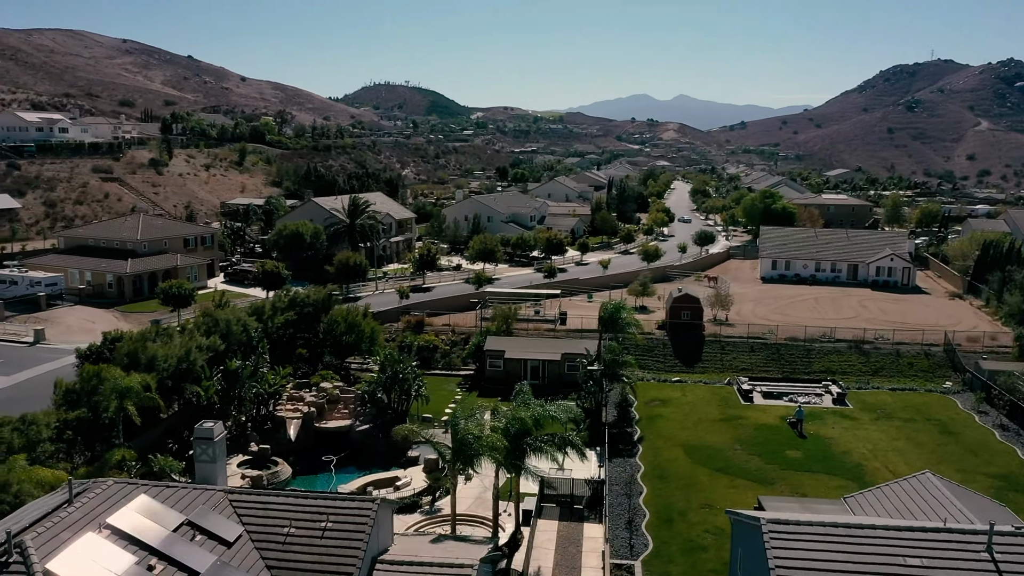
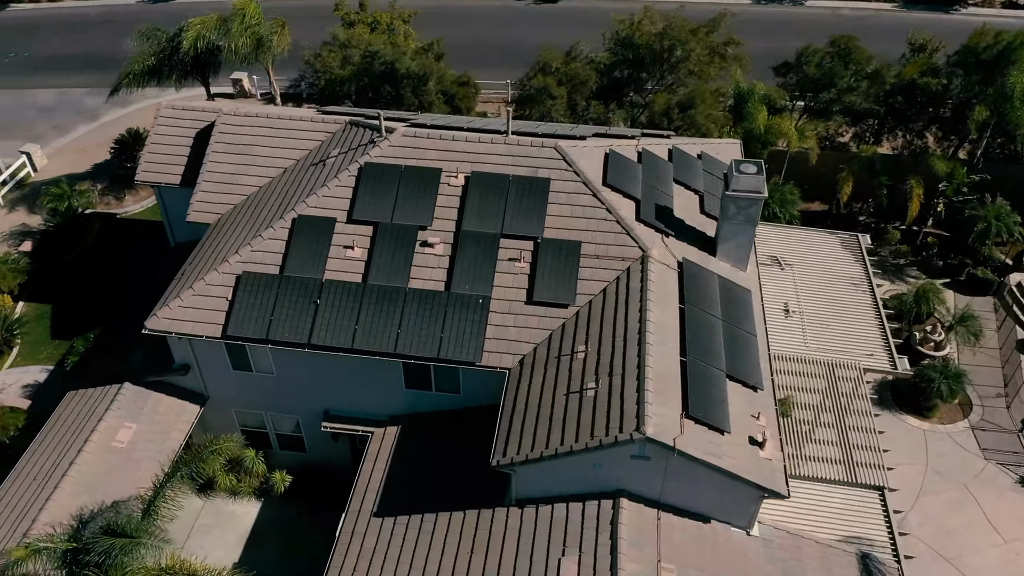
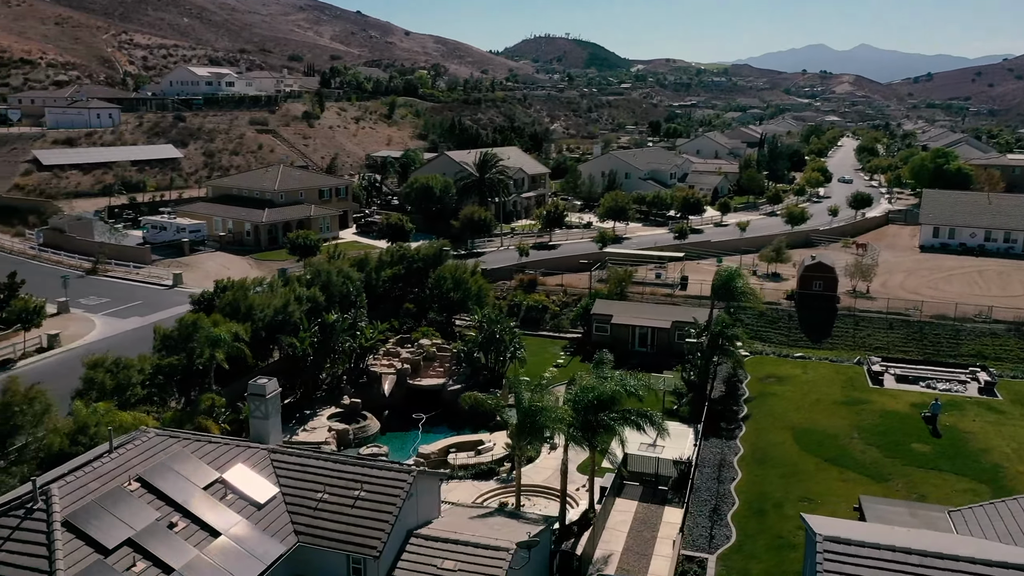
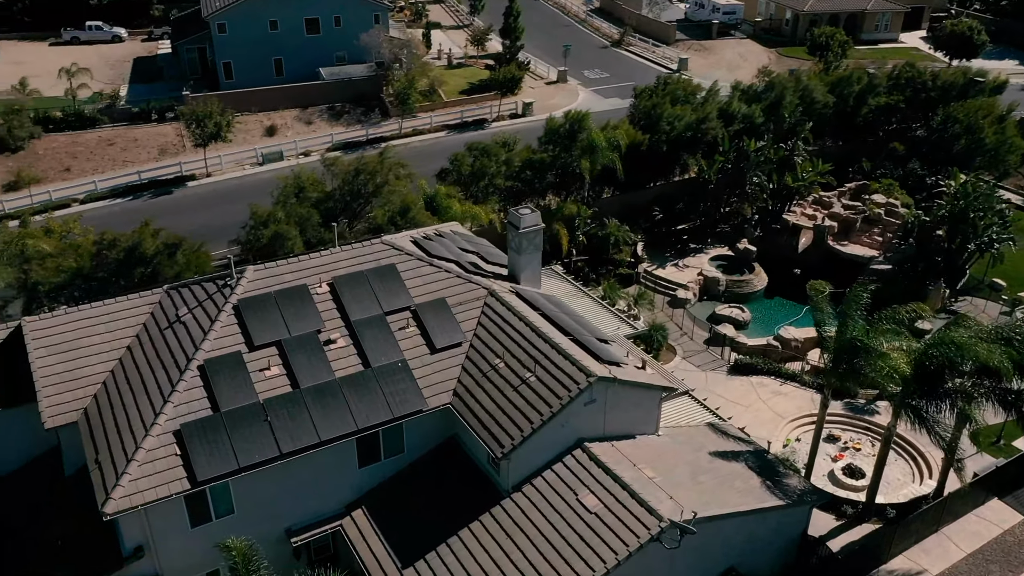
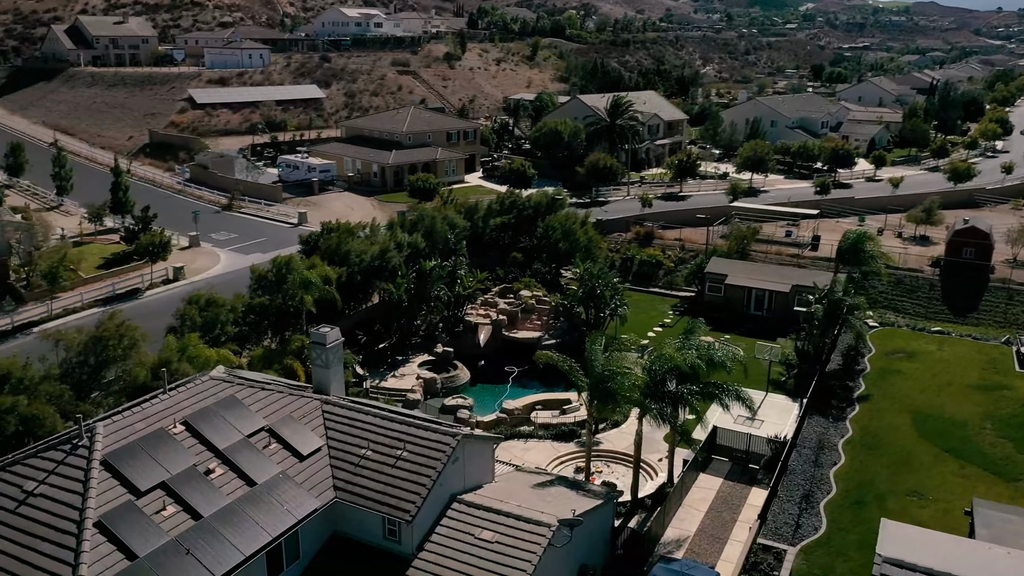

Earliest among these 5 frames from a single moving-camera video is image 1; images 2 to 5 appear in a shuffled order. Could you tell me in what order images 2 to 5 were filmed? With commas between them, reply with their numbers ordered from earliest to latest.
3, 5, 4, 2
